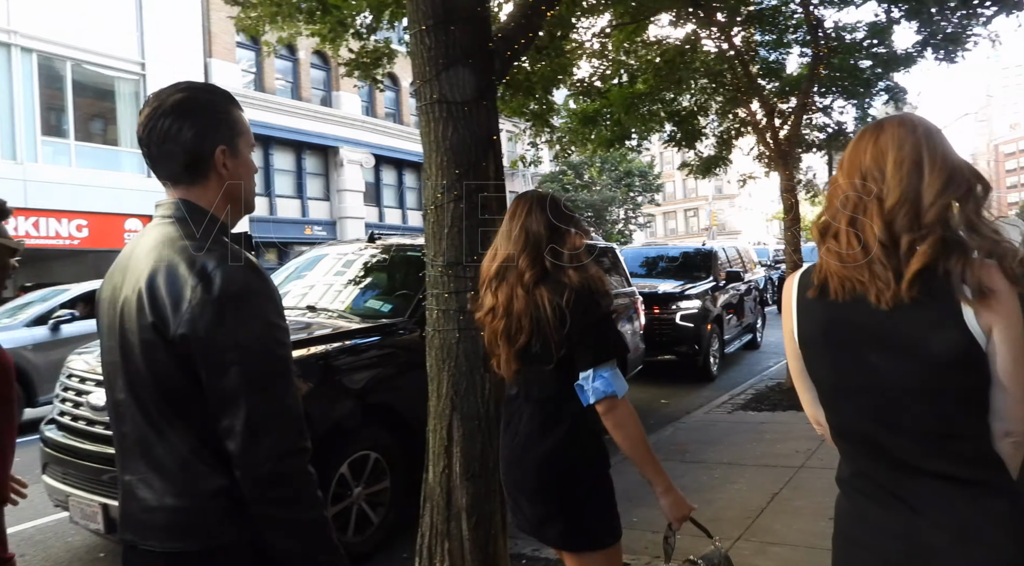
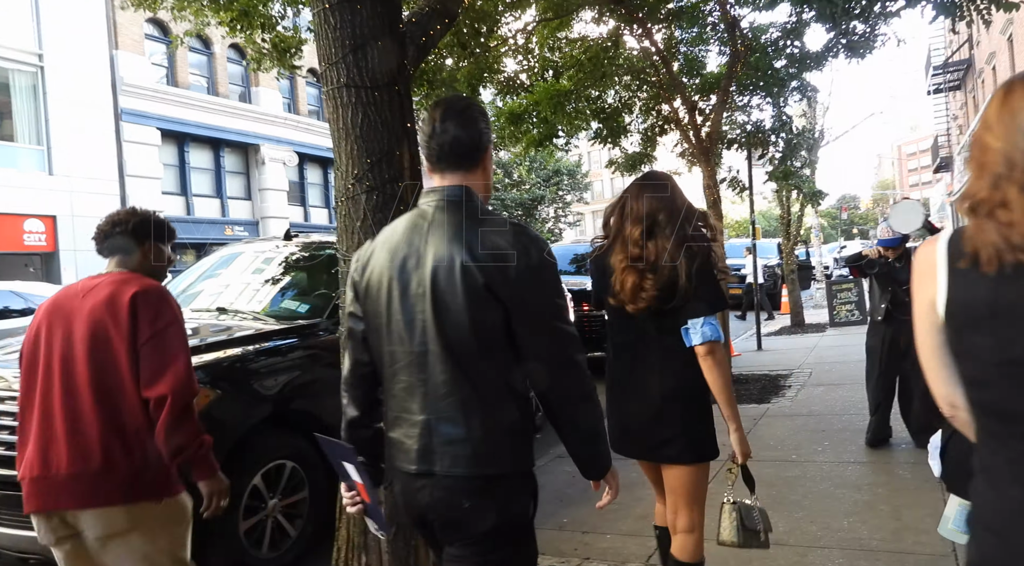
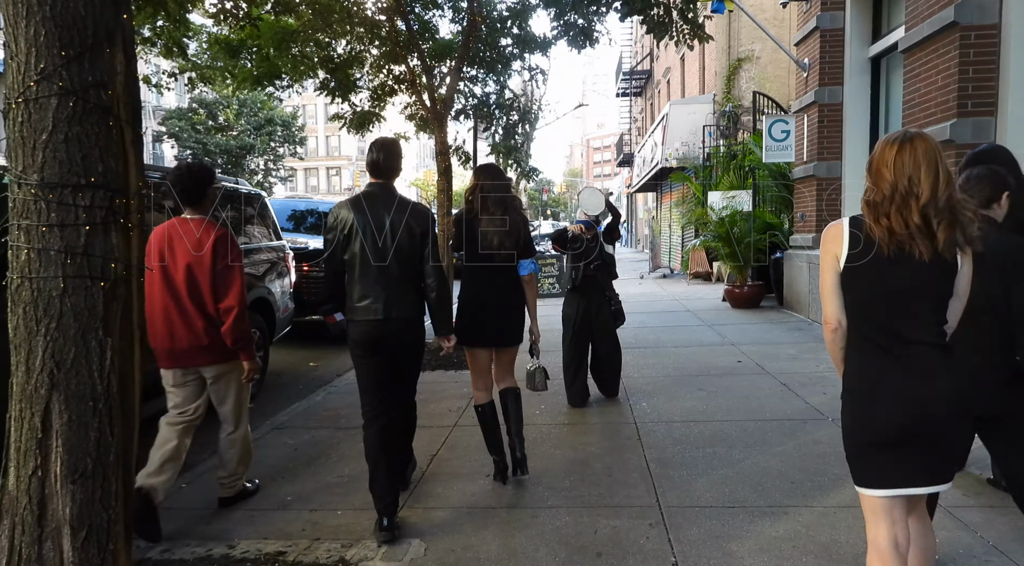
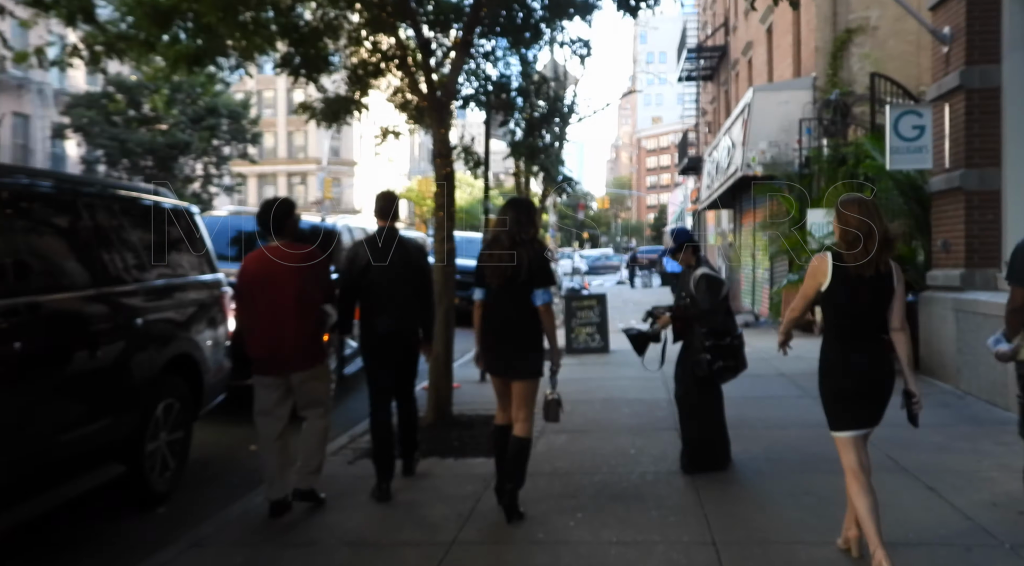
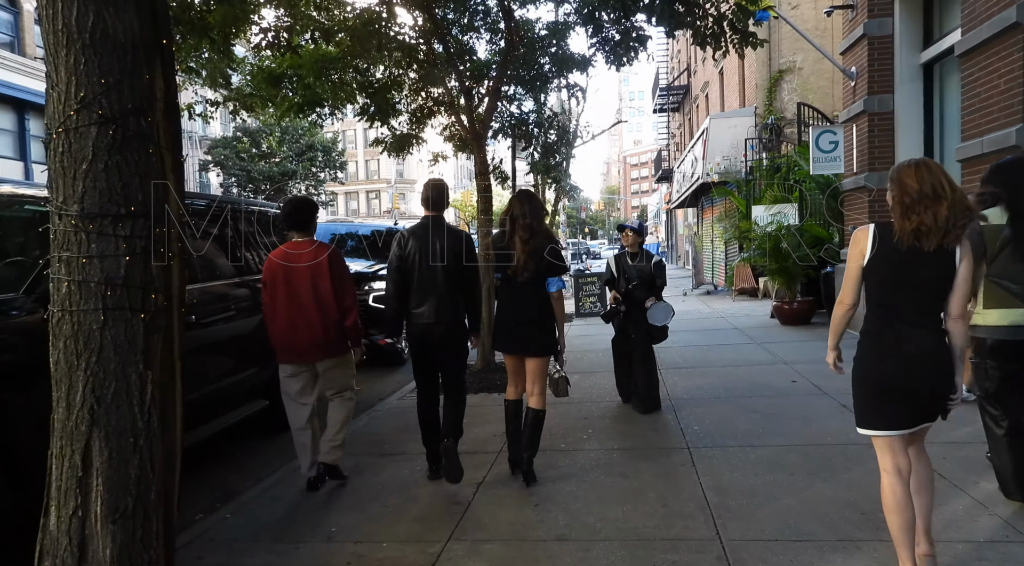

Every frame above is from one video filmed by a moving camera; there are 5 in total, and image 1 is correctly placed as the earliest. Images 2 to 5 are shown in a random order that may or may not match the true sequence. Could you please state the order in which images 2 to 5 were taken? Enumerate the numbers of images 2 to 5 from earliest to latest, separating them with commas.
2, 3, 5, 4
